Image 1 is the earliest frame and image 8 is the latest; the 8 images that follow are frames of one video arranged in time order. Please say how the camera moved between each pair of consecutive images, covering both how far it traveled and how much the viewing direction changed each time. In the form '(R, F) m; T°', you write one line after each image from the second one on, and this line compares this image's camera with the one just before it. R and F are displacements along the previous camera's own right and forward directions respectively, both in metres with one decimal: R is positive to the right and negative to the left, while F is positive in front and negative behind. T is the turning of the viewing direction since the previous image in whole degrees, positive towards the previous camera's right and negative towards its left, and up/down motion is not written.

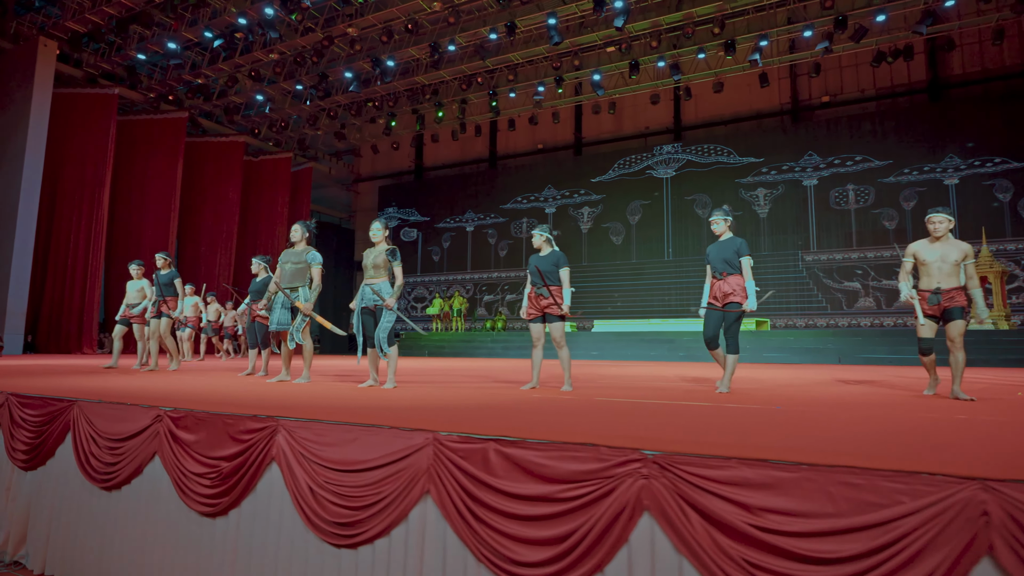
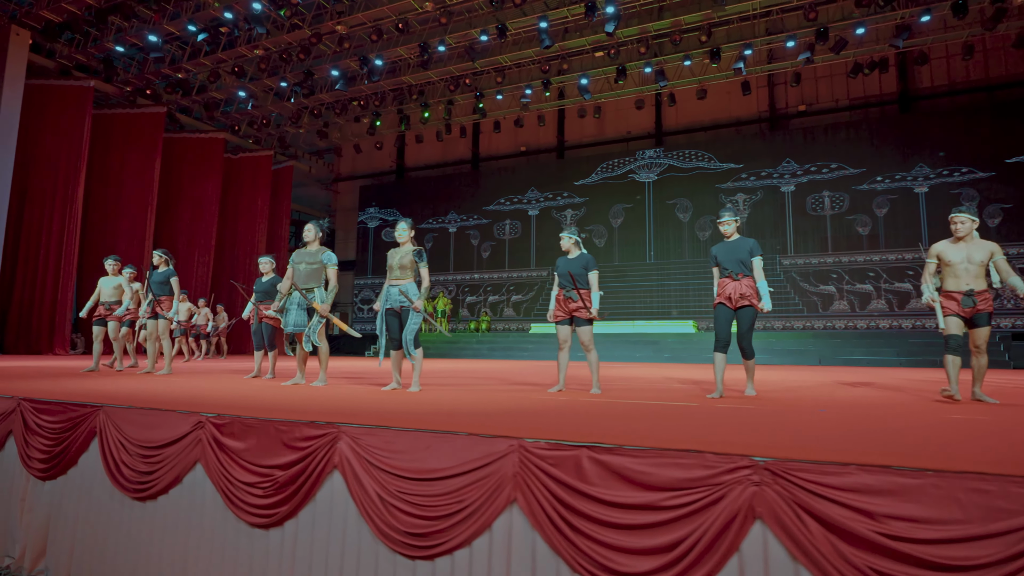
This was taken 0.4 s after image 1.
(-0.3, 0.0) m; +3°
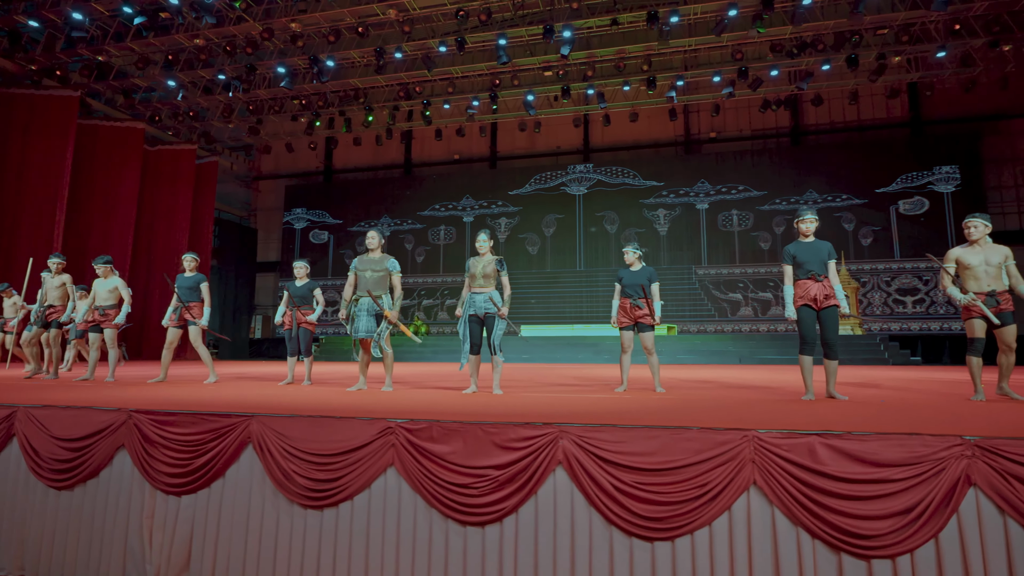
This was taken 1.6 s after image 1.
(-1.1, -0.2) m; +11°
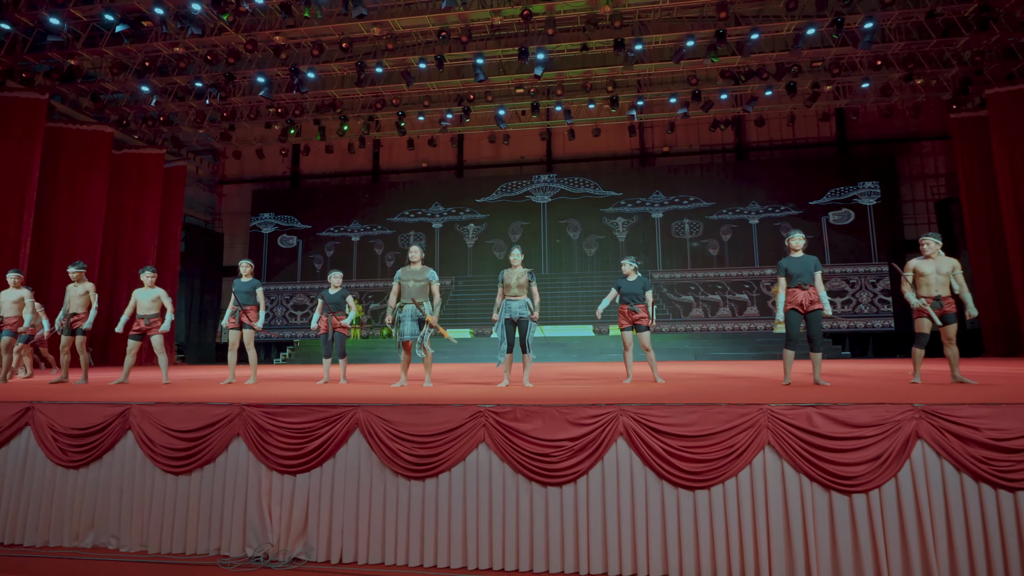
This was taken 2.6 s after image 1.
(-0.6, -0.6) m; +6°
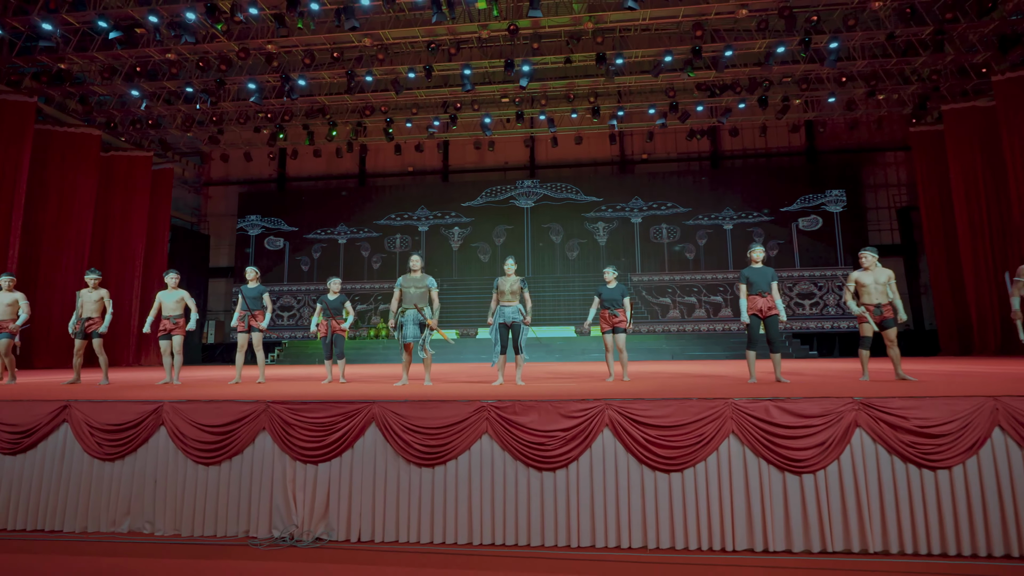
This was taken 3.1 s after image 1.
(-0.1, -0.4) m; +2°
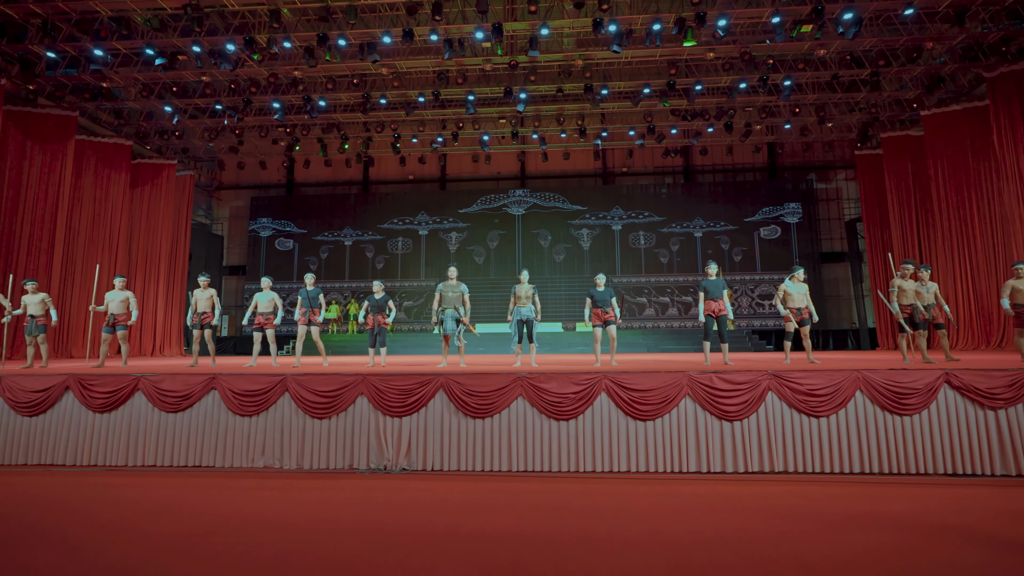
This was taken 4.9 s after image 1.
(-0.4, -1.4) m; +2°
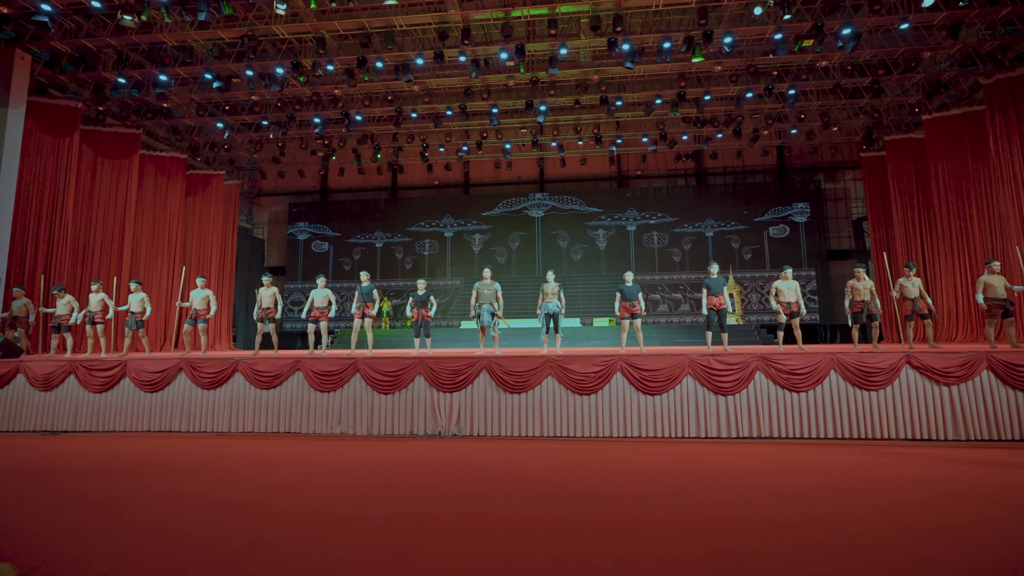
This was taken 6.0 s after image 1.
(-0.1, -1.0) m; -2°
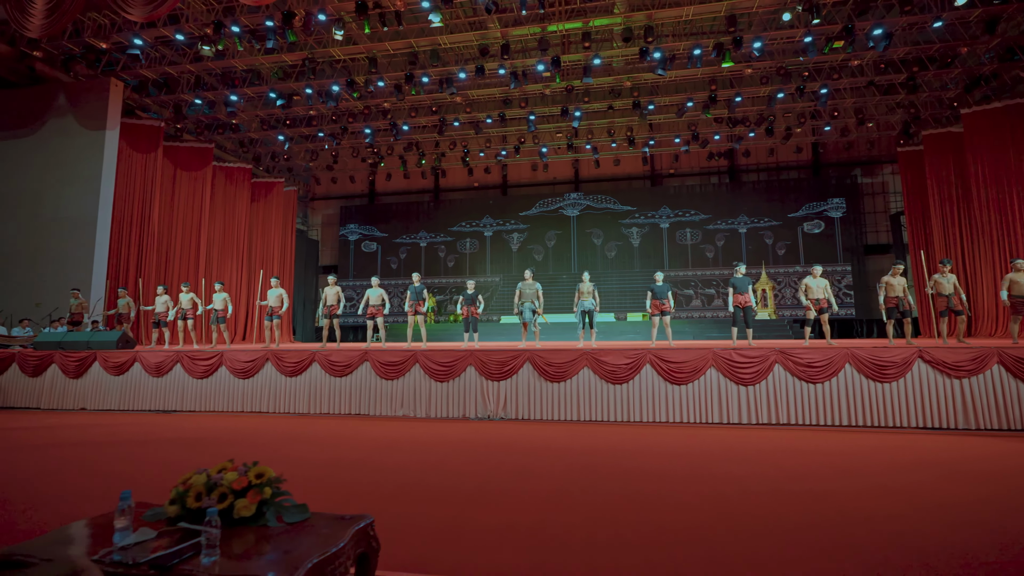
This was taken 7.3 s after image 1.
(0.0, -0.7) m; -4°
